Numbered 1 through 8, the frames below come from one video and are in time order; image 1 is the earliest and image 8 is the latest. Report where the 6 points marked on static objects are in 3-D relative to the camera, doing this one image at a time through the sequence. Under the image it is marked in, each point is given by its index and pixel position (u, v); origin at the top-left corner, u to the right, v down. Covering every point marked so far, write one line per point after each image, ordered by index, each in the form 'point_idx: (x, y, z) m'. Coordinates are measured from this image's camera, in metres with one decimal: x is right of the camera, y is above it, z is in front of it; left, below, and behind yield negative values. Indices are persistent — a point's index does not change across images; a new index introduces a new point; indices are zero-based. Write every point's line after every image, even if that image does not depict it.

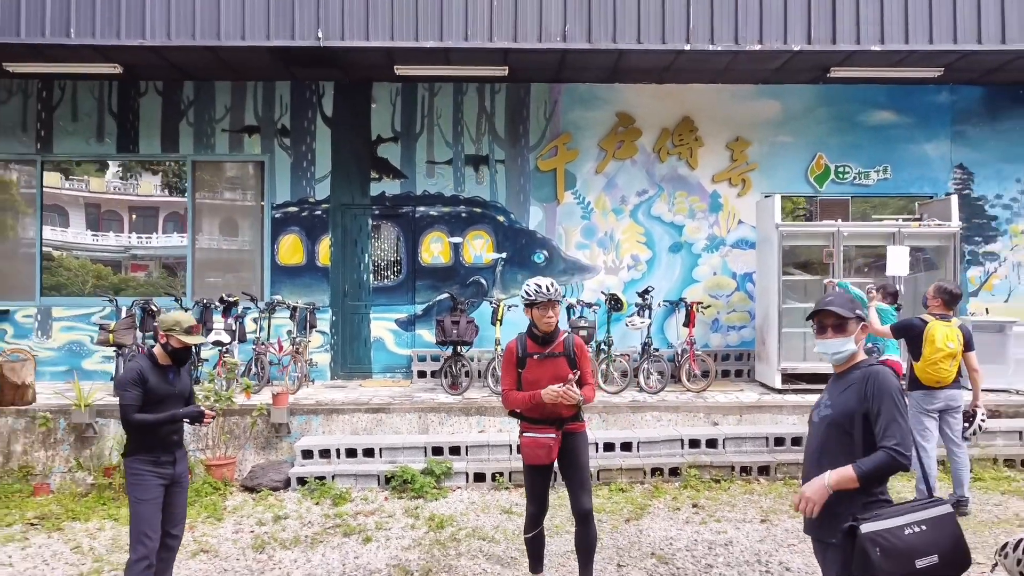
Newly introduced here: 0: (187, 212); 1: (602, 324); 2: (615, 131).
0: (-3.1, +1.0, +7.7) m
1: (+0.8, -0.4, +7.6) m
2: (+1.0, +1.5, +7.7) m
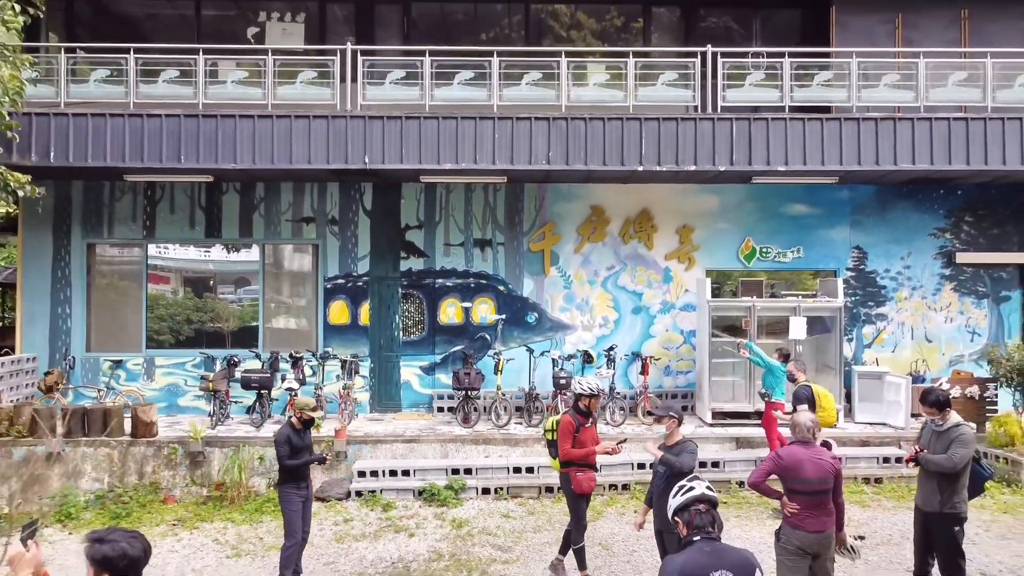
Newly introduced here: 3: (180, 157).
0: (-3.1, +0.3, +9.9) m
1: (+0.7, -1.0, +9.8) m
2: (+1.0, +0.8, +9.9) m
3: (-3.6, +1.4, +8.8) m
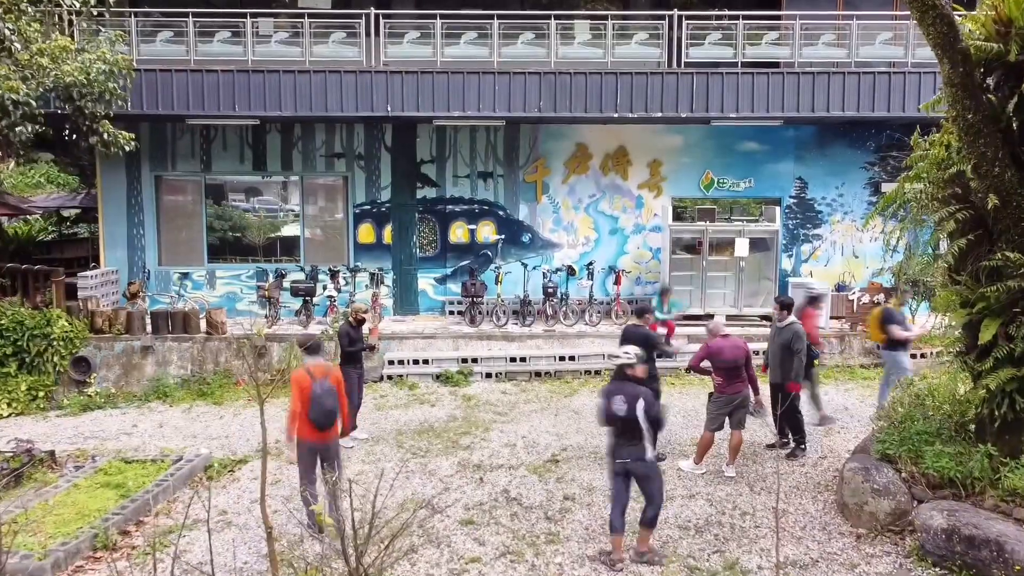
0: (-3.1, +1.5, +11.9) m
1: (+0.7, +0.1, +11.9) m
2: (+0.9, +1.9, +11.8) m
3: (-3.6, +2.4, +10.7) m
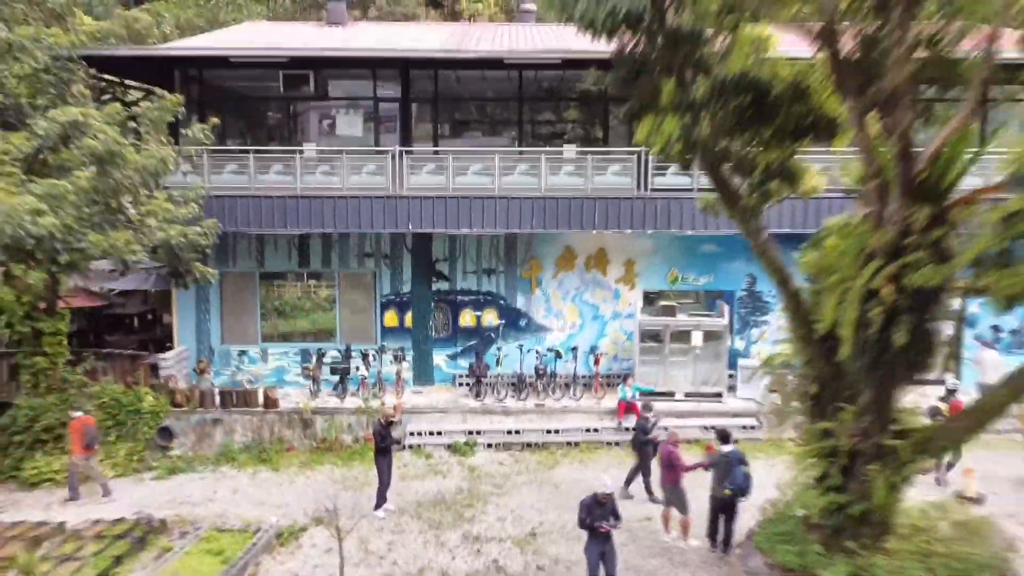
0: (-3.2, +0.1, +14.4) m
1: (+0.7, -1.3, +14.4) m
2: (+0.9, +0.6, +14.2) m
3: (-3.7, +1.0, +13.2) m
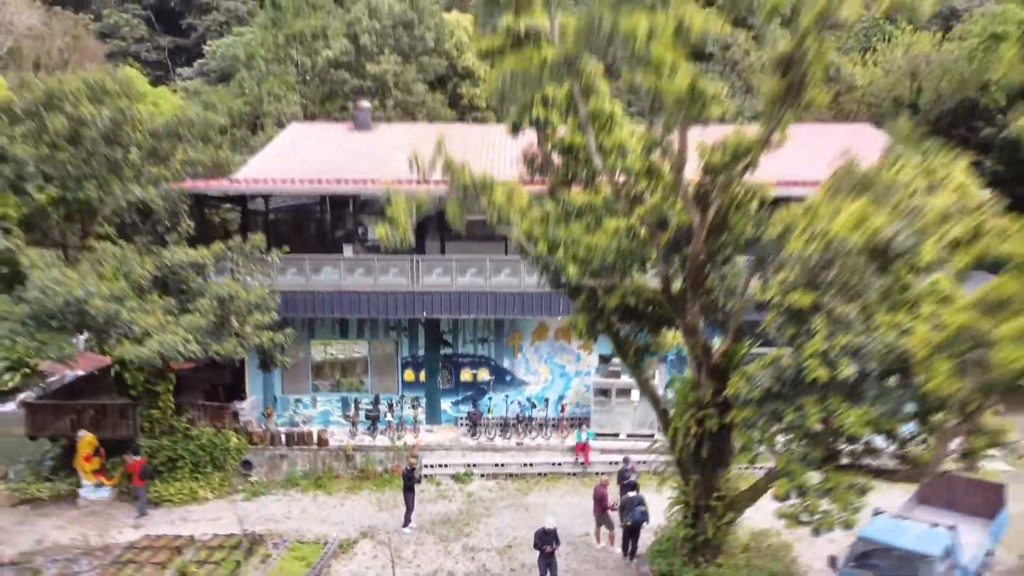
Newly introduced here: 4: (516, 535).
0: (-3.4, -1.4, +19.2) m
1: (+0.4, -2.8, +19.2) m
2: (+0.6, -1.0, +19.0) m
3: (-4.0, -0.5, +17.9) m
4: (+0.1, -4.6, +15.0) m
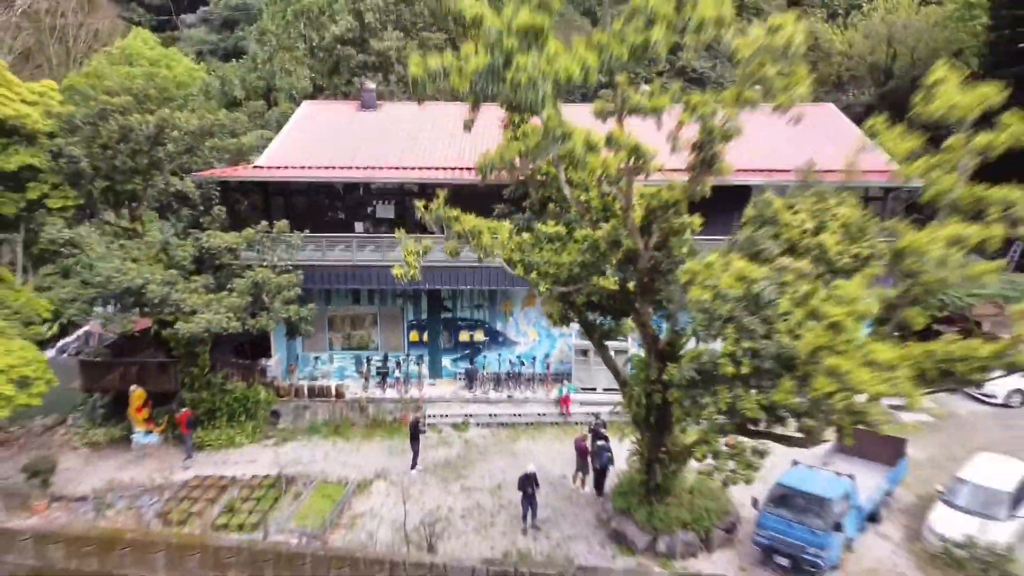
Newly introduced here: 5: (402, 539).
0: (-3.7, -0.6, +21.8) m
1: (+0.2, -2.0, +22.0) m
2: (+0.4, -0.2, +21.6) m
3: (-4.2, +0.1, +20.5) m
4: (-0.2, -4.2, +18.0) m
5: (-2.1, -4.8, +15.4) m
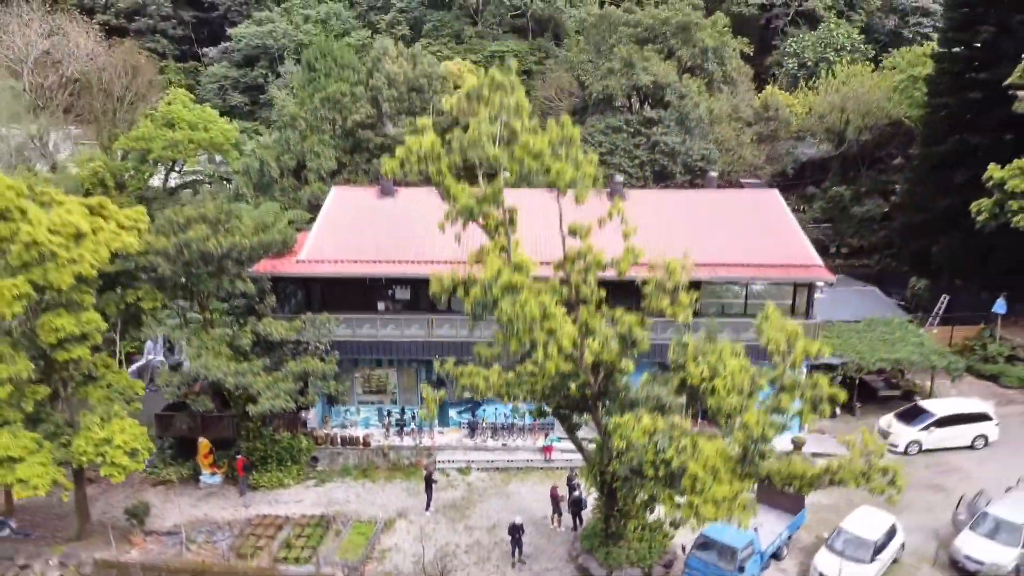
0: (-3.8, -2.8, +26.7) m
1: (0.0, -4.2, +26.9) m
2: (+0.2, -2.4, +26.4) m
3: (-4.4, -2.1, +25.4) m
4: (-0.4, -6.5, +22.9) m
5: (-2.3, -7.2, +20.4) m
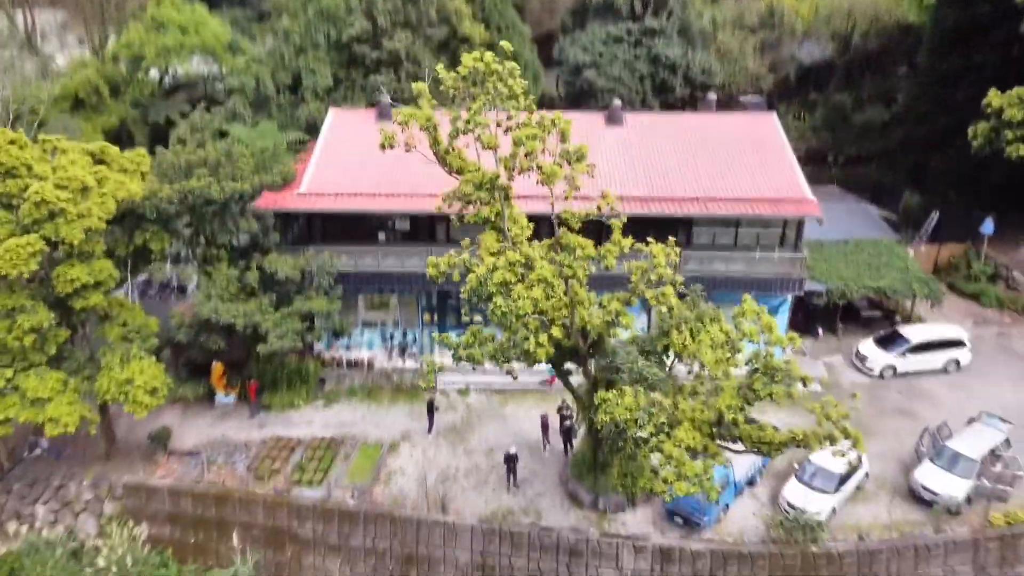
0: (-4.0, -0.4, +27.8) m
1: (-0.1, -1.8, +28.2) m
2: (+0.1, 0.0, +27.5) m
3: (-4.5, +0.1, +26.4) m
4: (-0.5, -4.6, +24.7) m
5: (-2.5, -5.7, +22.3) m
